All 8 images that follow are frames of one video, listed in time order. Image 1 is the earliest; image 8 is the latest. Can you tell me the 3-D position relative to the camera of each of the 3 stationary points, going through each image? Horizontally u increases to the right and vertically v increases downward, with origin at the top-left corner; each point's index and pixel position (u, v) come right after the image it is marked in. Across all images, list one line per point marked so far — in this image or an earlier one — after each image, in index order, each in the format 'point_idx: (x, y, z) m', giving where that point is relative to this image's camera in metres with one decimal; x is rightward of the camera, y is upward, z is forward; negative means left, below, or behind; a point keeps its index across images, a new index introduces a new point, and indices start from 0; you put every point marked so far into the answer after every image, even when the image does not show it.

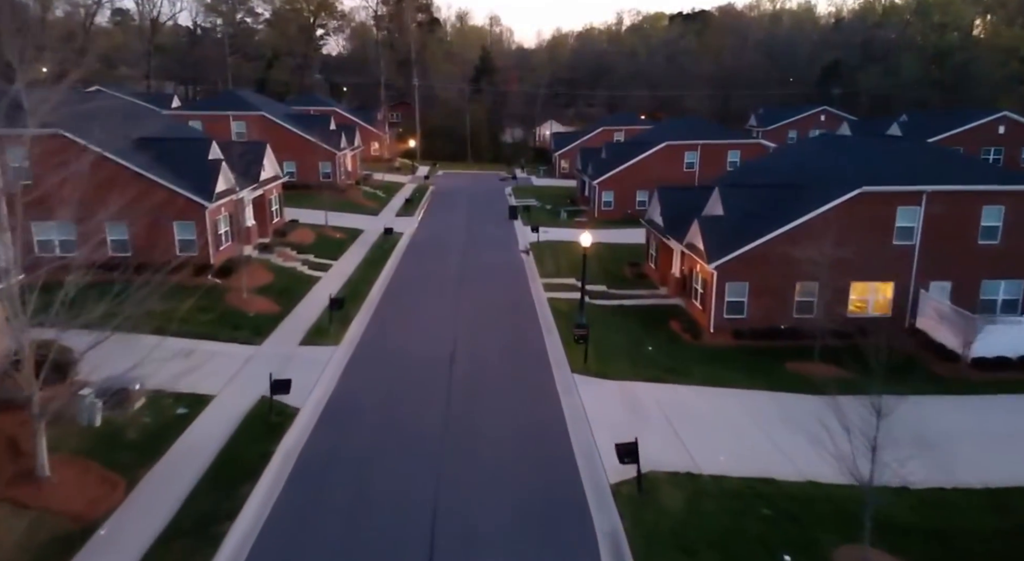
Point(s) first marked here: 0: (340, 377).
0: (-4.3, -2.4, +18.6) m
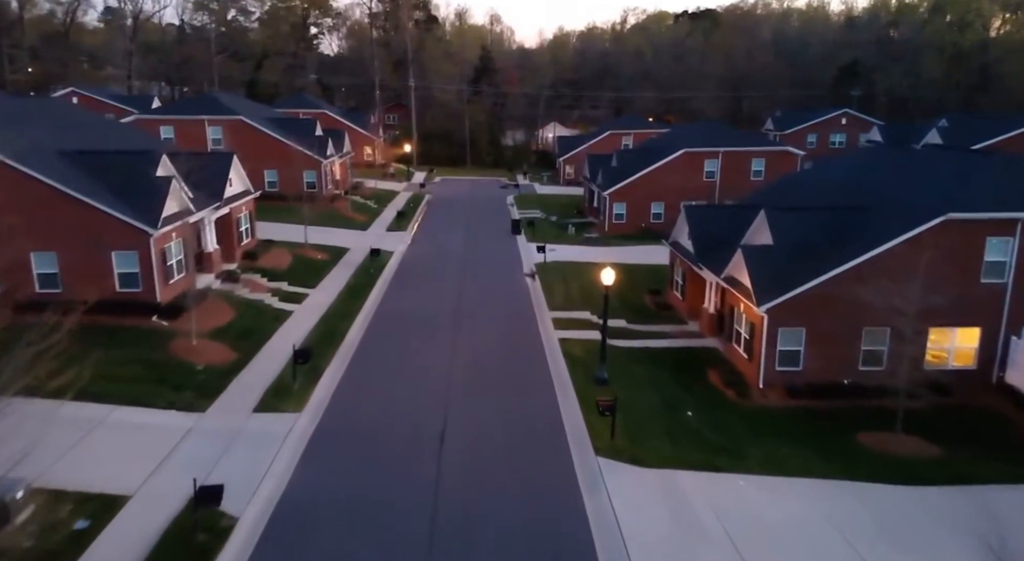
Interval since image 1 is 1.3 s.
0: (-4.2, -3.5, +14.6) m
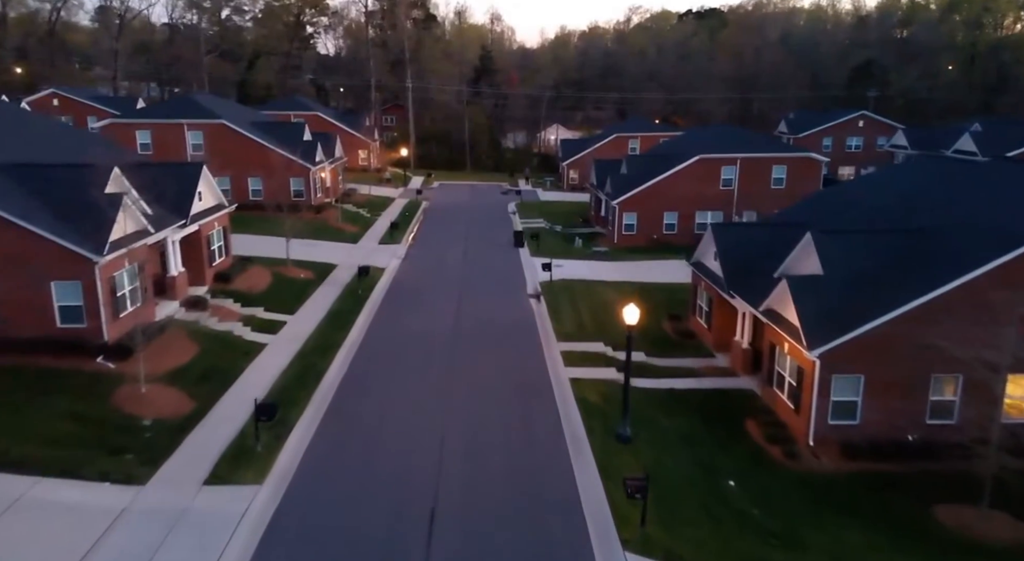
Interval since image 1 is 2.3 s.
0: (-4.1, -4.3, +11.7) m
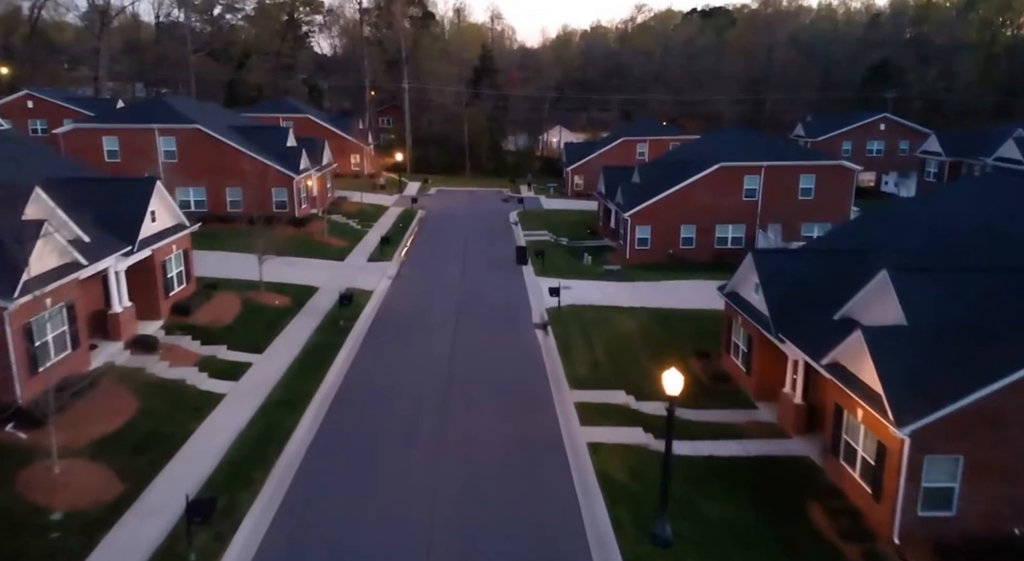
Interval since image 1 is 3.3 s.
0: (-3.9, -5.2, +8.4) m
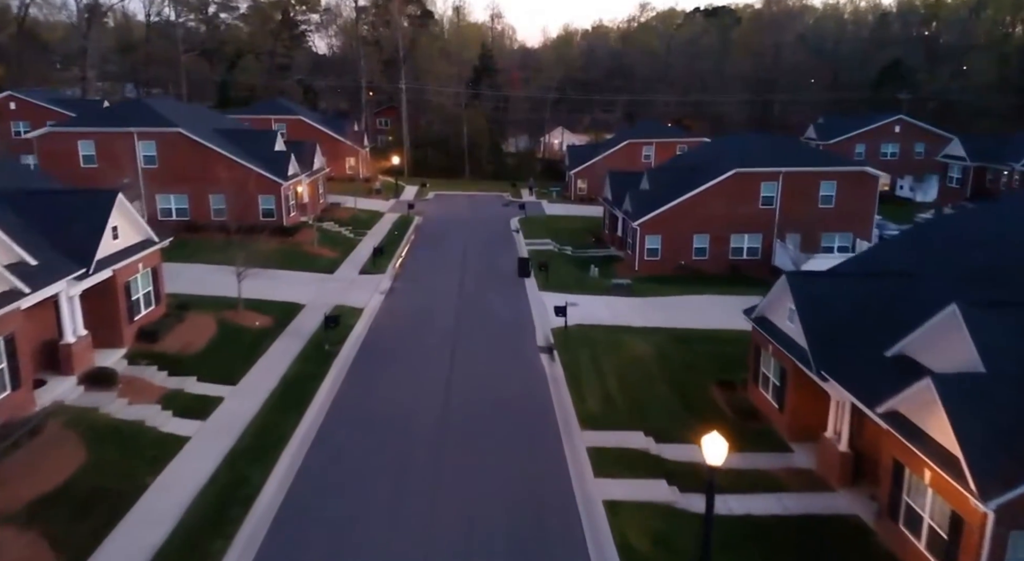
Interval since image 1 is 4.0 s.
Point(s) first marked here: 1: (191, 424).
0: (-3.9, -5.8, +6.3) m
1: (-6.9, -3.1, +15.9) m
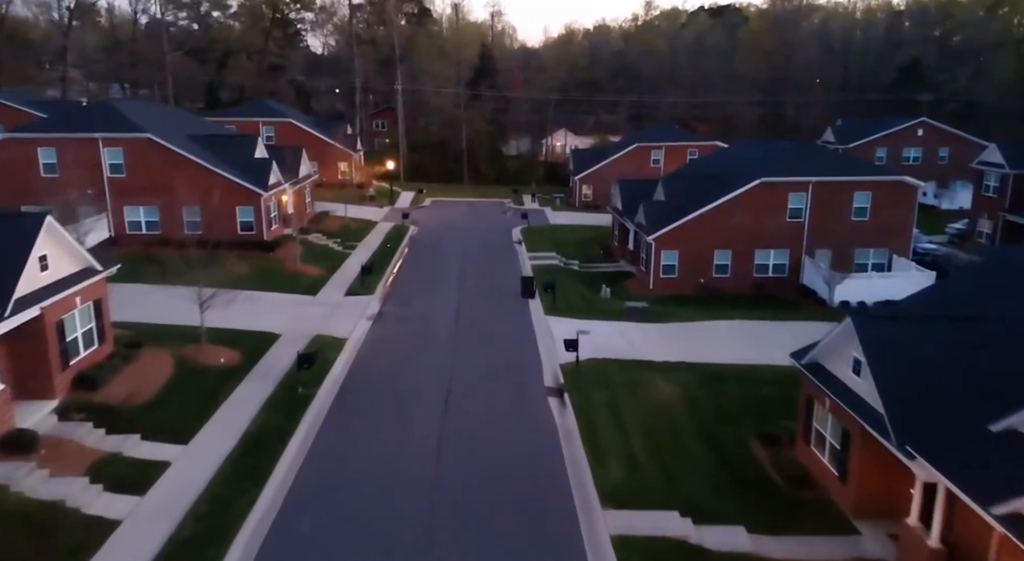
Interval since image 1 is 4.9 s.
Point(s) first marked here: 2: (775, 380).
0: (-3.8, -6.6, +3.4) m
1: (-6.8, -3.9, +13.0) m
2: (+6.9, -2.6, +19.7) m
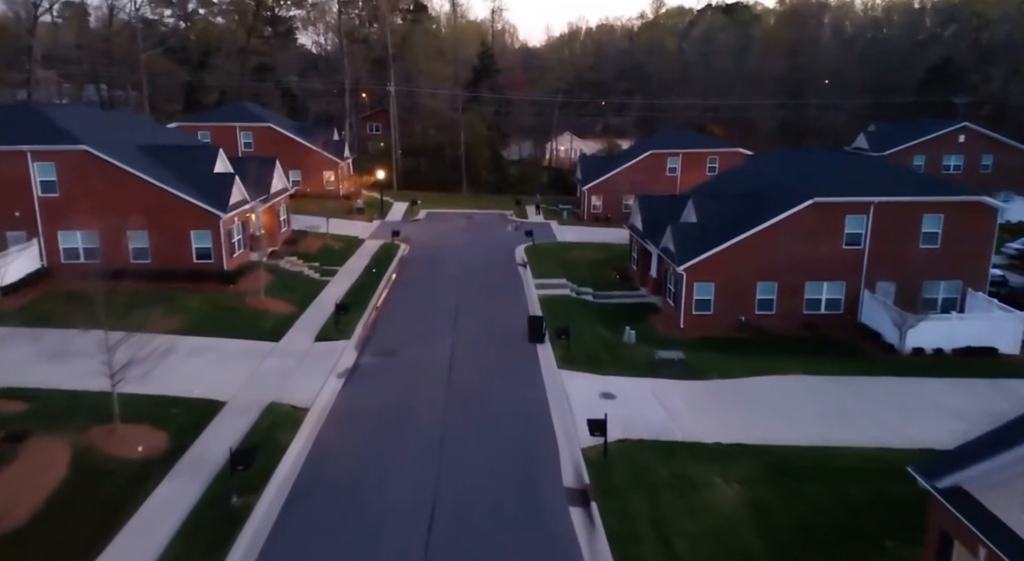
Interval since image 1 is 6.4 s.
0: (-3.6, -7.8, -1.2) m
1: (-6.6, -5.2, +8.4) m
2: (+7.1, -3.9, +15.1) m
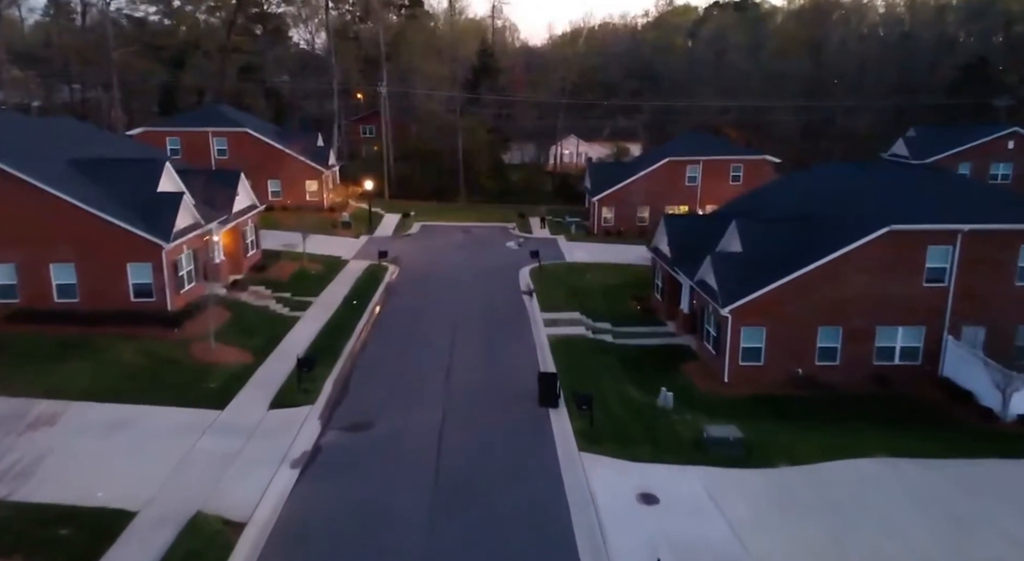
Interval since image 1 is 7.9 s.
0: (-3.4, -9.0, -5.8) m
1: (-6.5, -6.4, +3.8) m
2: (+7.3, -5.1, +10.6) m
